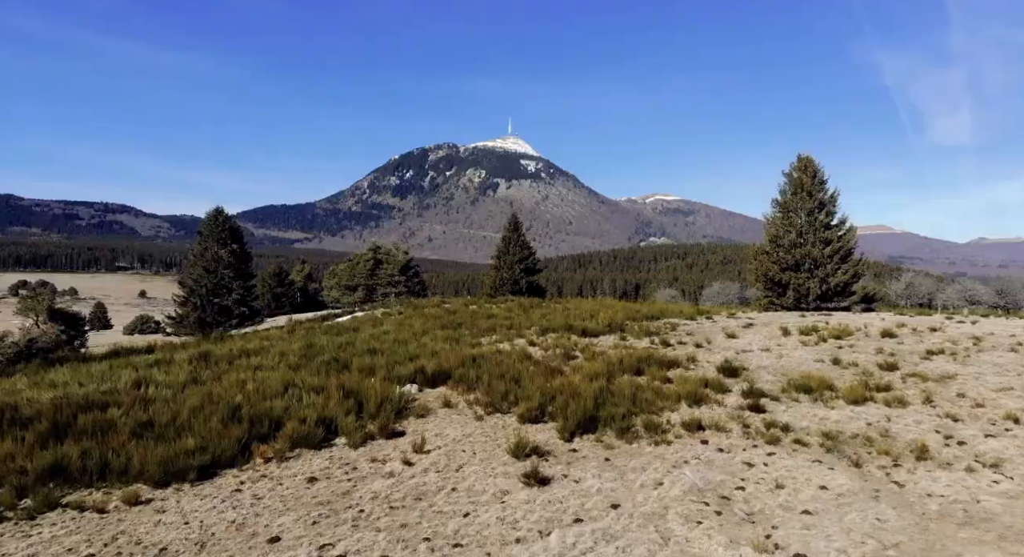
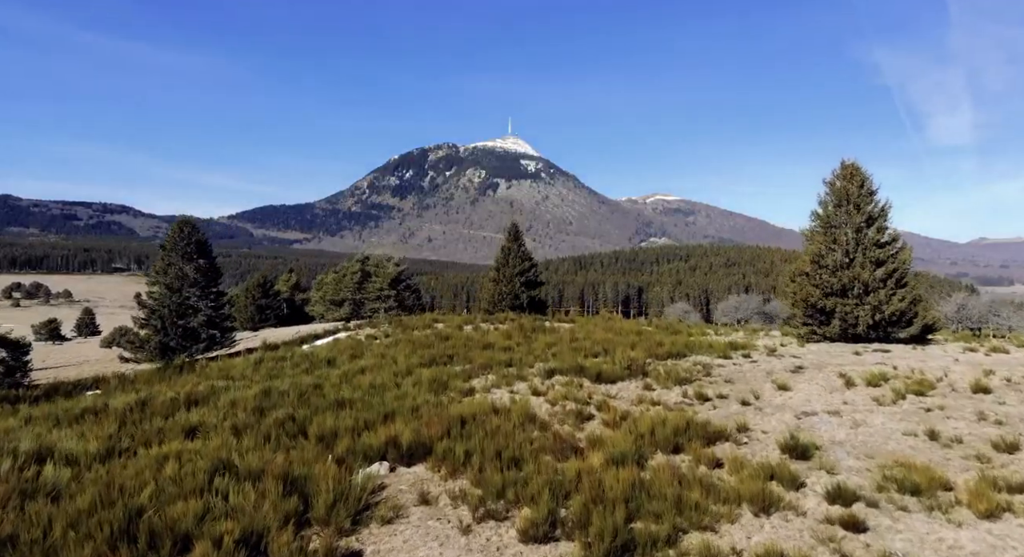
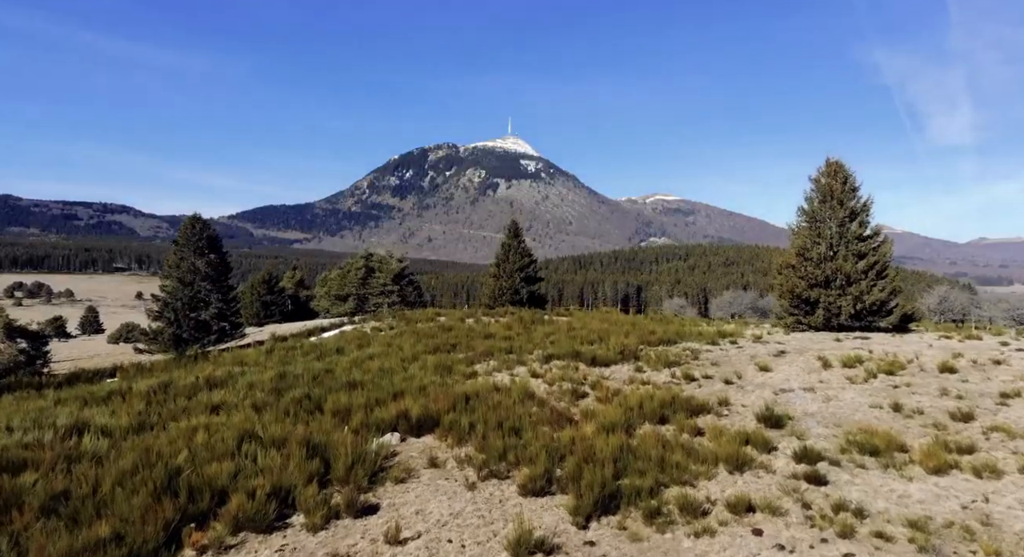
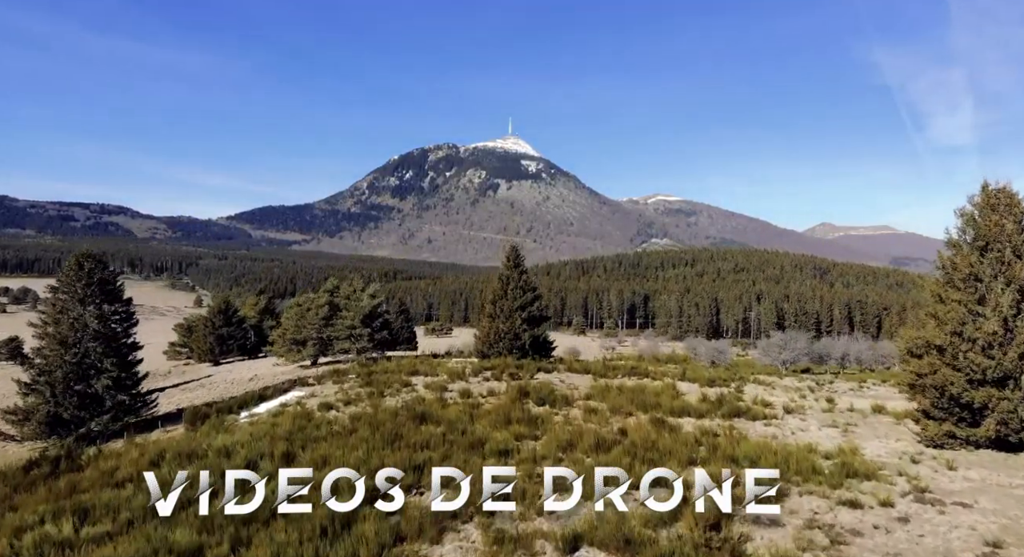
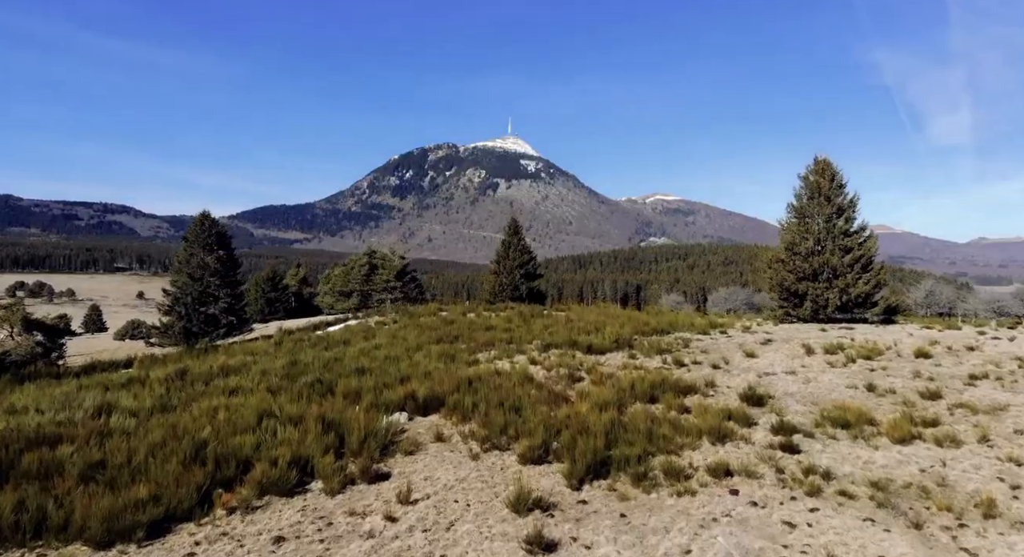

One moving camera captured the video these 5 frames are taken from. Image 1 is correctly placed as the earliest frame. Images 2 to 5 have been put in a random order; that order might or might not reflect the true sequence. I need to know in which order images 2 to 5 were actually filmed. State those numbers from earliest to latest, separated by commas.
5, 3, 2, 4
